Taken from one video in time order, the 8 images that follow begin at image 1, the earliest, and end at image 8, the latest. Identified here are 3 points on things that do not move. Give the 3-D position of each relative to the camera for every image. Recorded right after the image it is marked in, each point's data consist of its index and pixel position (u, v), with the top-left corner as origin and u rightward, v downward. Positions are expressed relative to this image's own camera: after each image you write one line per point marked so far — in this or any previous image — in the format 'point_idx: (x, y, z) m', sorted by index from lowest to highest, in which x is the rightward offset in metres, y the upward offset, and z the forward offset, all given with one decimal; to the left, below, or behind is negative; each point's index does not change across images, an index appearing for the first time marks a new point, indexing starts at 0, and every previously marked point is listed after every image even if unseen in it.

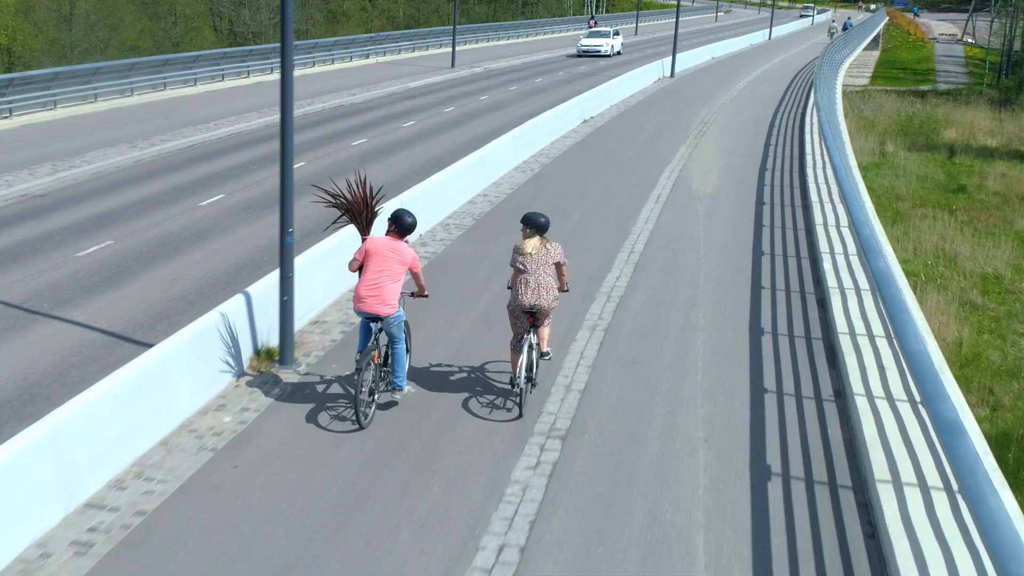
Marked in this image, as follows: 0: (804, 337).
0: (+1.1, -0.2, +4.9) m
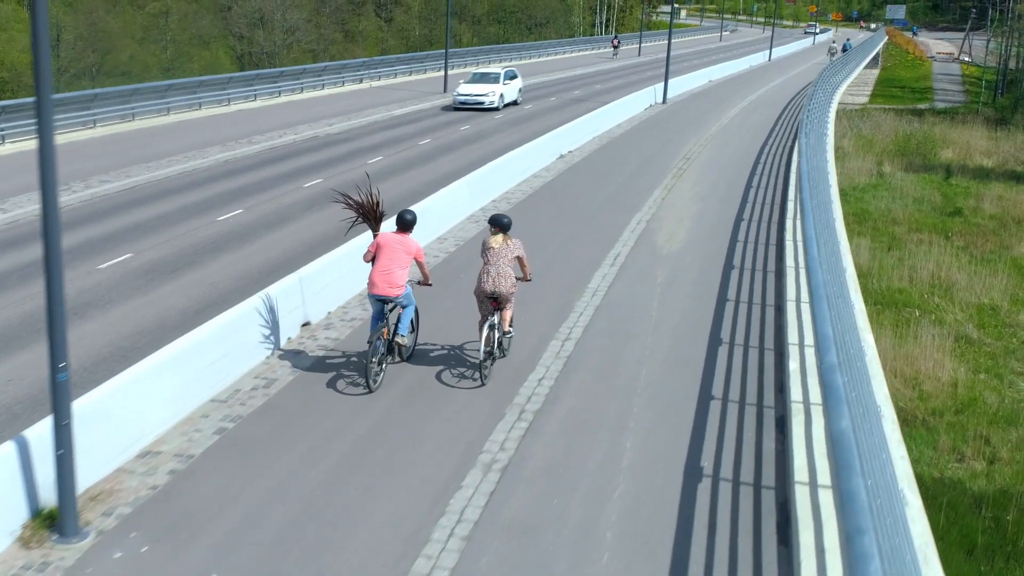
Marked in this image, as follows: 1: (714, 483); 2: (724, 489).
0: (+0.7, -0.6, +3.9) m
1: (+0.6, -0.6, +3.9) m
2: (+0.6, -0.6, +3.8) m
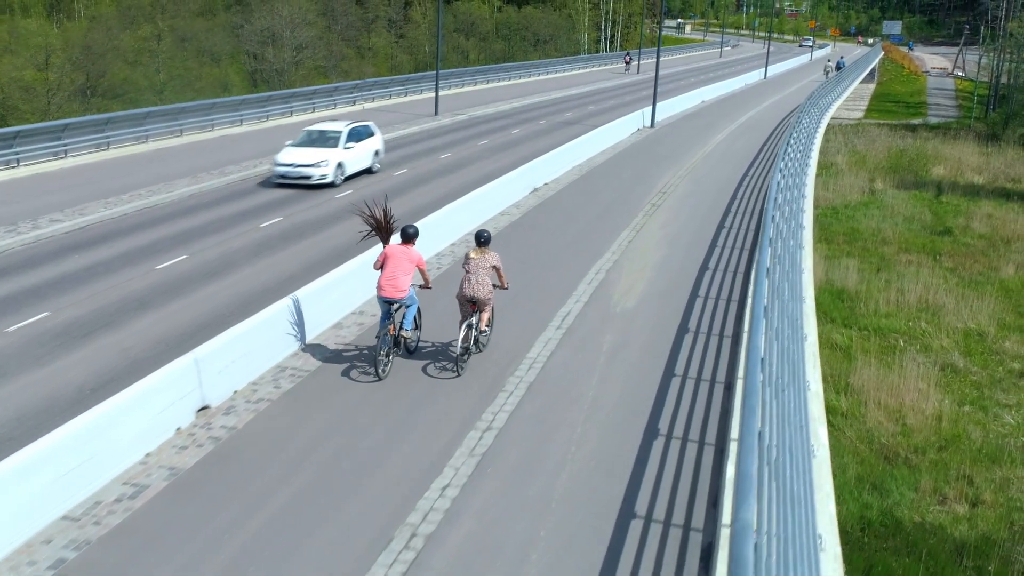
0: (+0.6, -0.6, +5.4) m
1: (+0.5, -0.6, +5.4) m
2: (+0.5, -0.6, +5.4) m
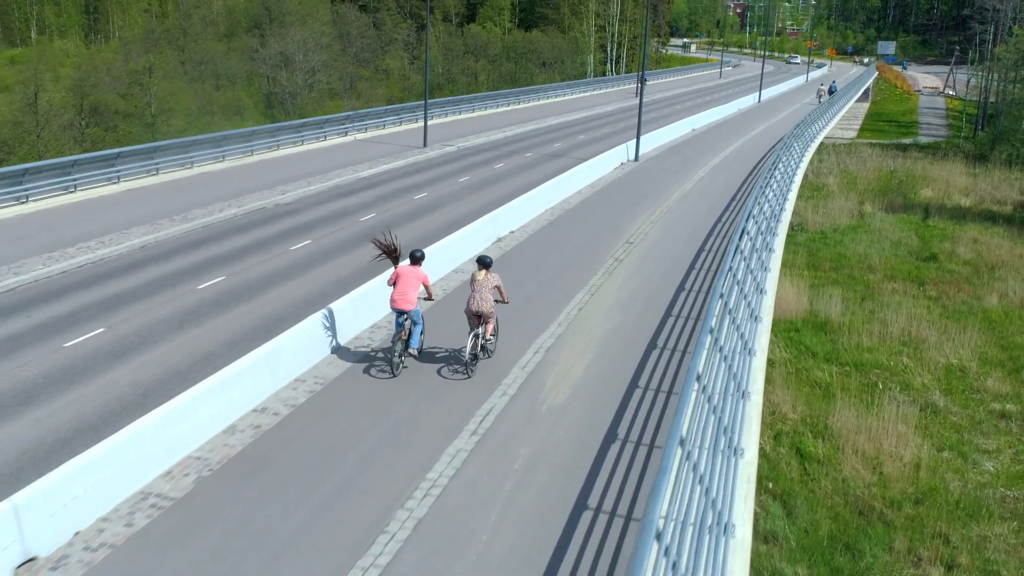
0: (+0.6, -0.9, +9.5) m
1: (+0.5, -0.9, +9.5) m
2: (+0.5, -0.9, +9.4) m
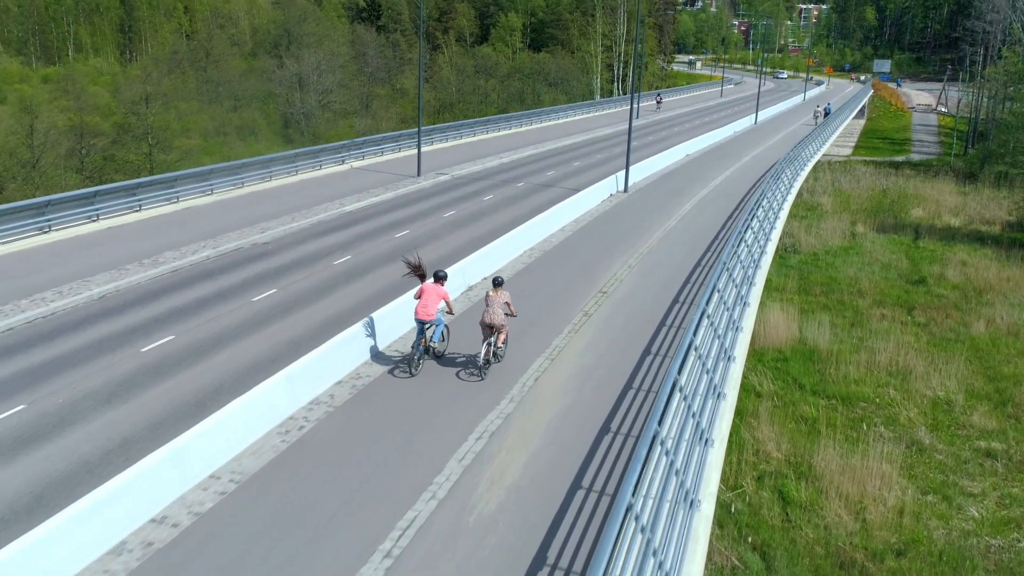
0: (+0.6, -1.8, +10.1) m
1: (+0.5, -1.8, +10.1) m
2: (+0.5, -1.8, +10.0) m
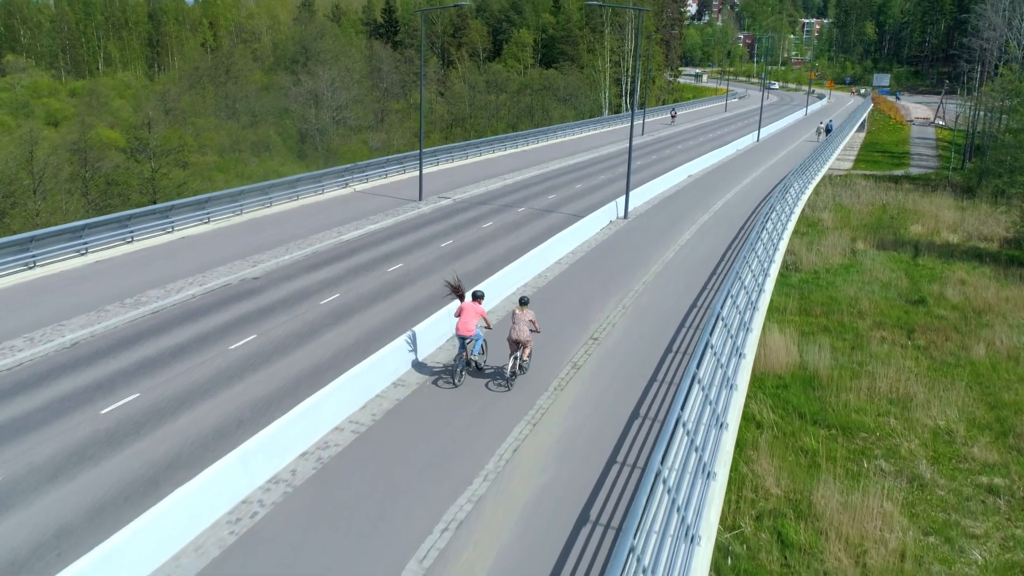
0: (+1.3, -2.8, +11.1) m
1: (+1.2, -2.8, +11.1) m
2: (+1.2, -2.8, +11.0) m
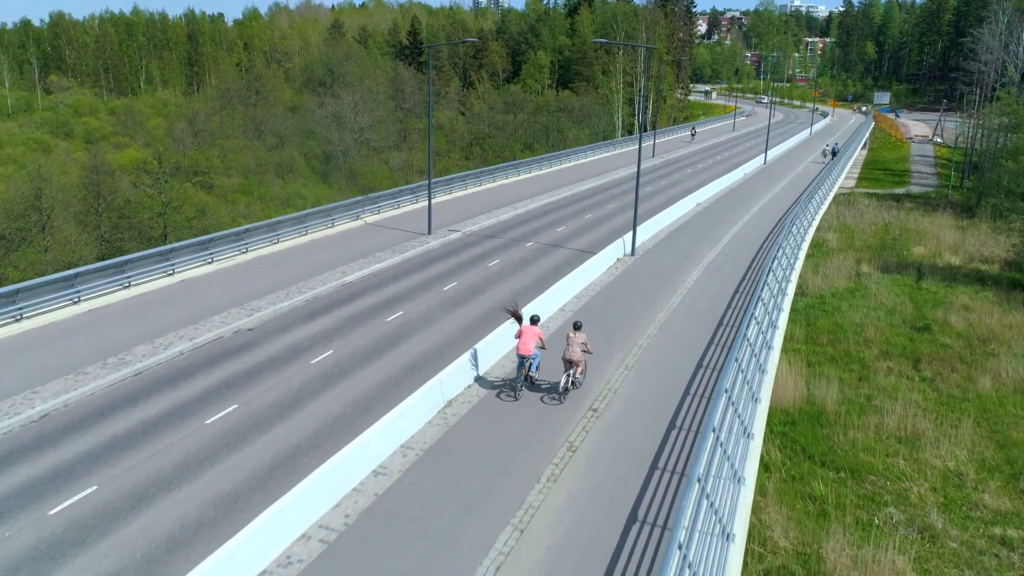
0: (+2.7, -4.3, +12.5) m
1: (+2.5, -4.3, +12.5) m
2: (+2.6, -4.3, +12.4) m
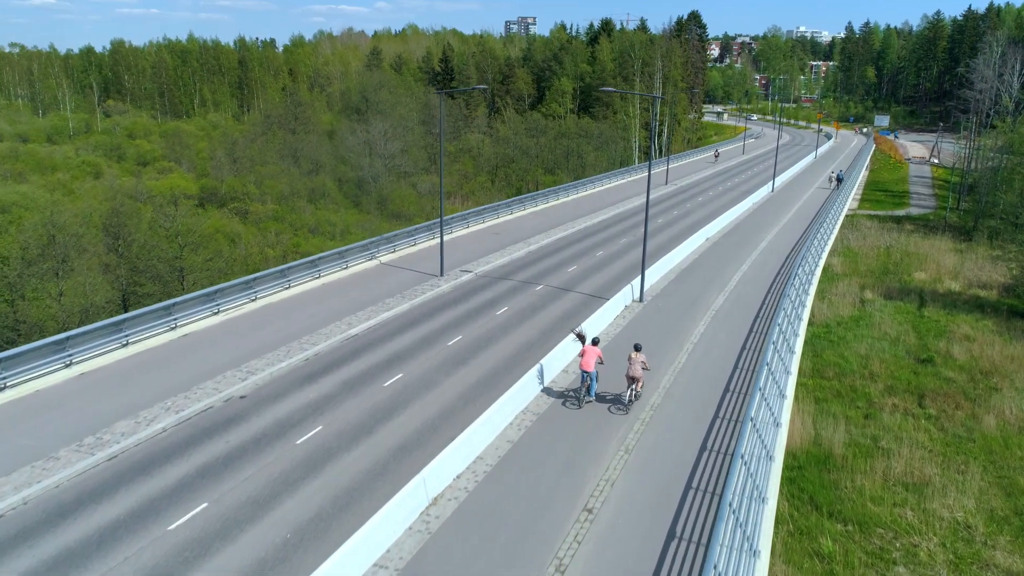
0: (+4.5, -6.0, +15.1) m
1: (+4.4, -6.0, +15.1) m
2: (+4.4, -6.0, +15.1) m
